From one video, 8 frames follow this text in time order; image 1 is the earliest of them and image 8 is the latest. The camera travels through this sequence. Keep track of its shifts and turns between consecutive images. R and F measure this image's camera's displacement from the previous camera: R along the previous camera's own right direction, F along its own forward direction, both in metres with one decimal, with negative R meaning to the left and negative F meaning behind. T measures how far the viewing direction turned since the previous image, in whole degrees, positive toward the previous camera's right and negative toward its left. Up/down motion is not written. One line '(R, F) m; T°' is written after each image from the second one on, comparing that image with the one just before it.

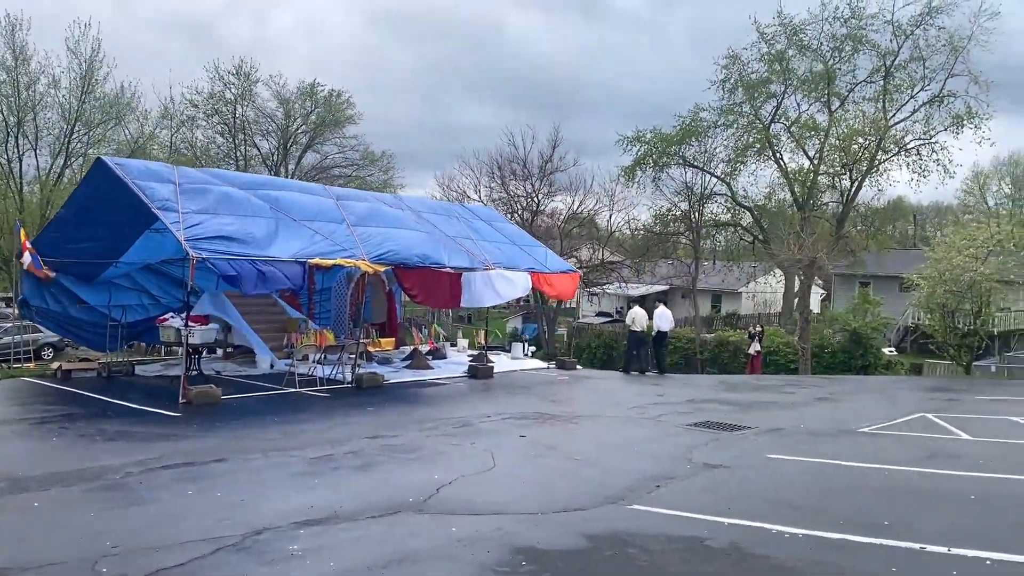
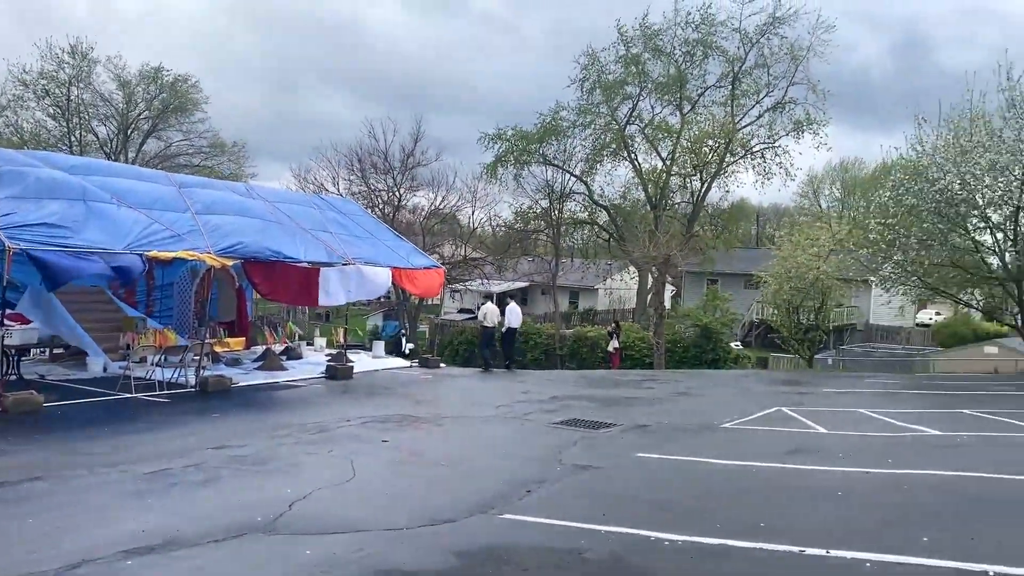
(0.0, +0.4) m; +9°
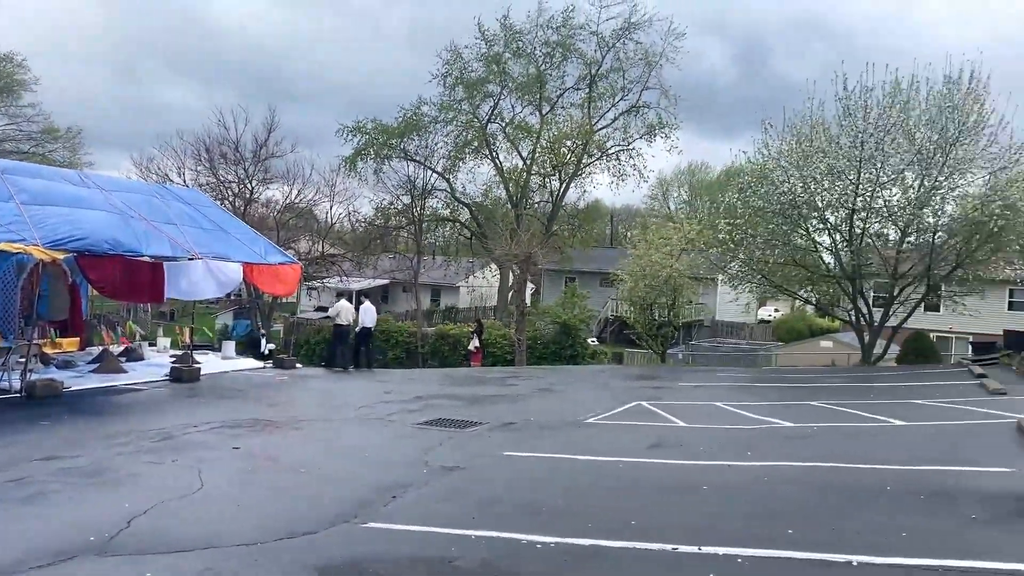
(0.0, +0.2) m; +9°
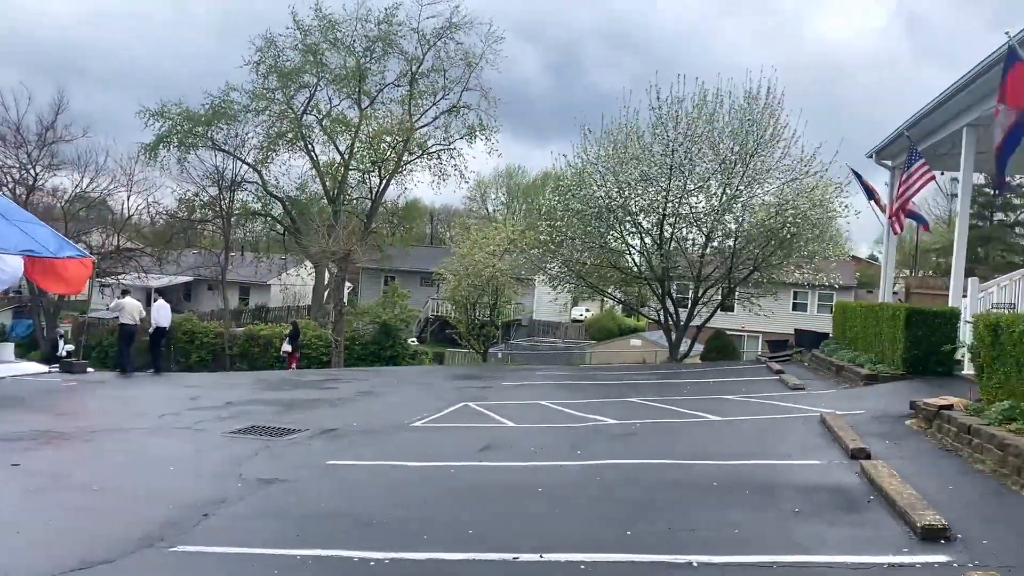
(-0.1, +0.3) m; +12°
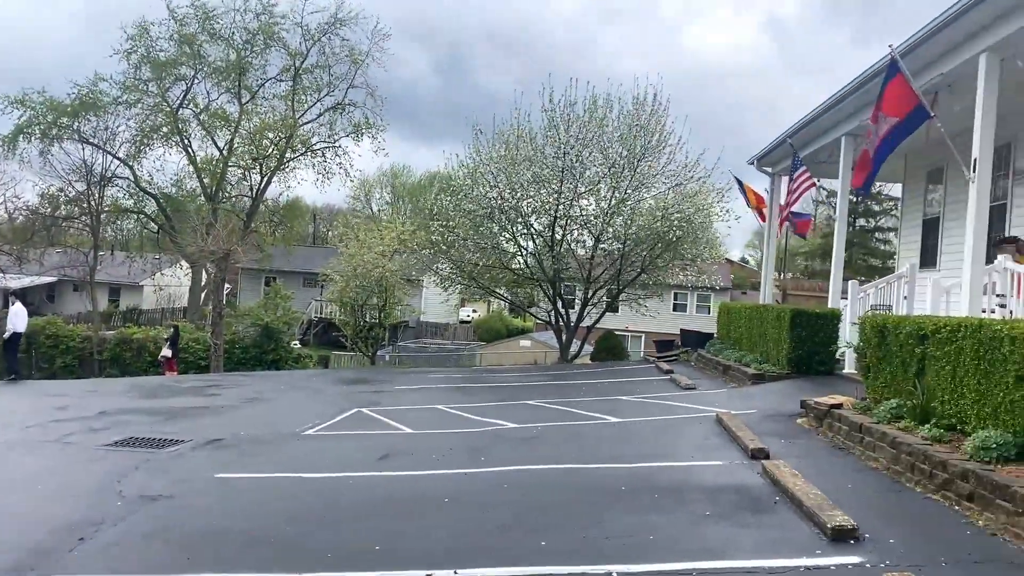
(-0.1, +0.2) m; +8°
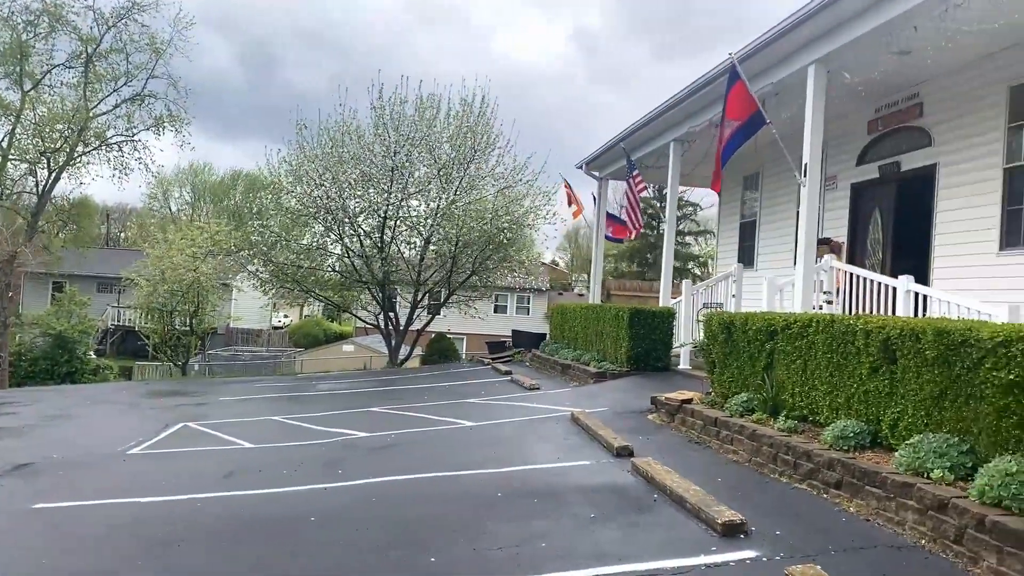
(-0.3, +0.3) m; +12°
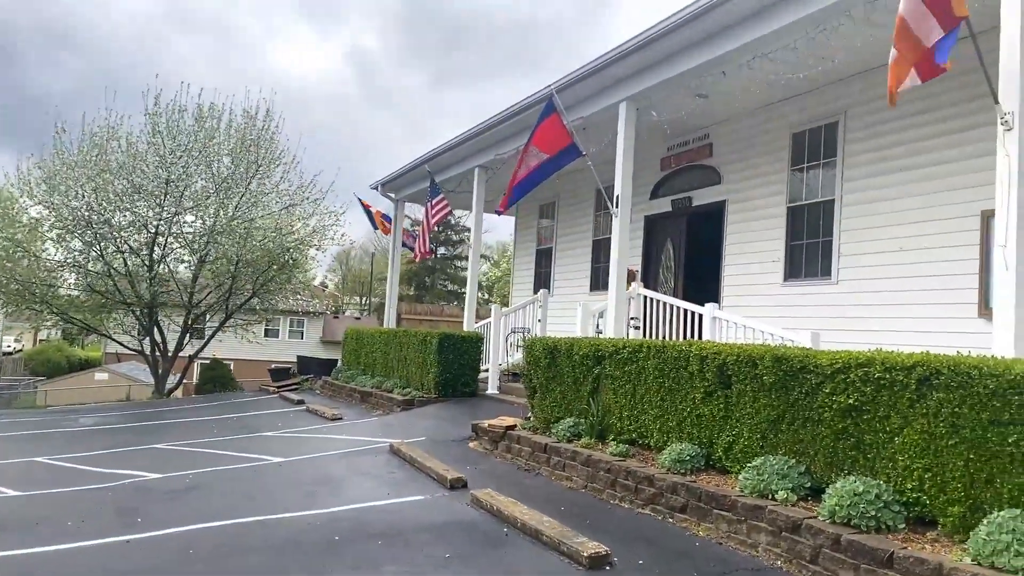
(-0.4, +0.3) m; +15°
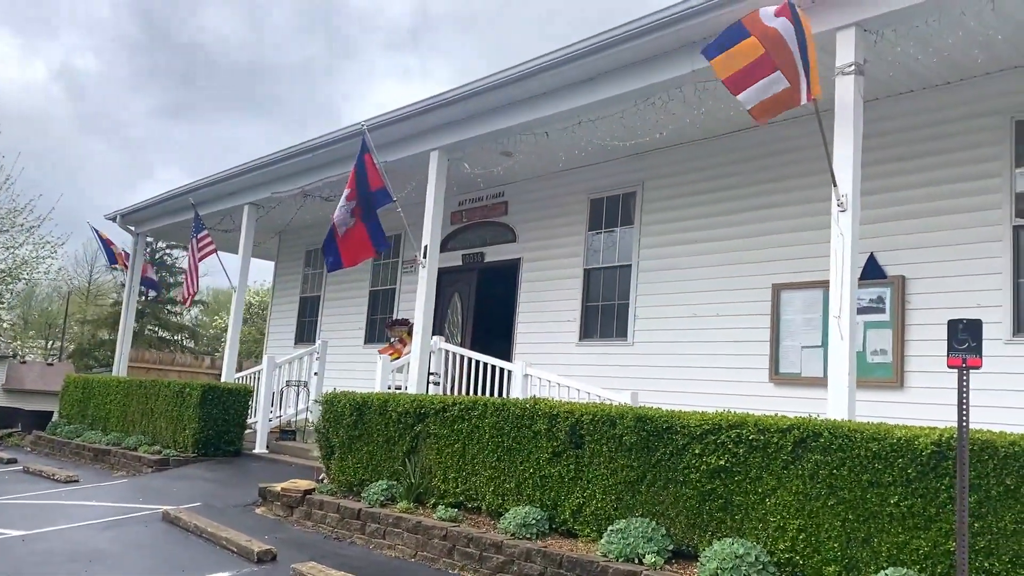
(-0.7, +0.5) m; +18°
